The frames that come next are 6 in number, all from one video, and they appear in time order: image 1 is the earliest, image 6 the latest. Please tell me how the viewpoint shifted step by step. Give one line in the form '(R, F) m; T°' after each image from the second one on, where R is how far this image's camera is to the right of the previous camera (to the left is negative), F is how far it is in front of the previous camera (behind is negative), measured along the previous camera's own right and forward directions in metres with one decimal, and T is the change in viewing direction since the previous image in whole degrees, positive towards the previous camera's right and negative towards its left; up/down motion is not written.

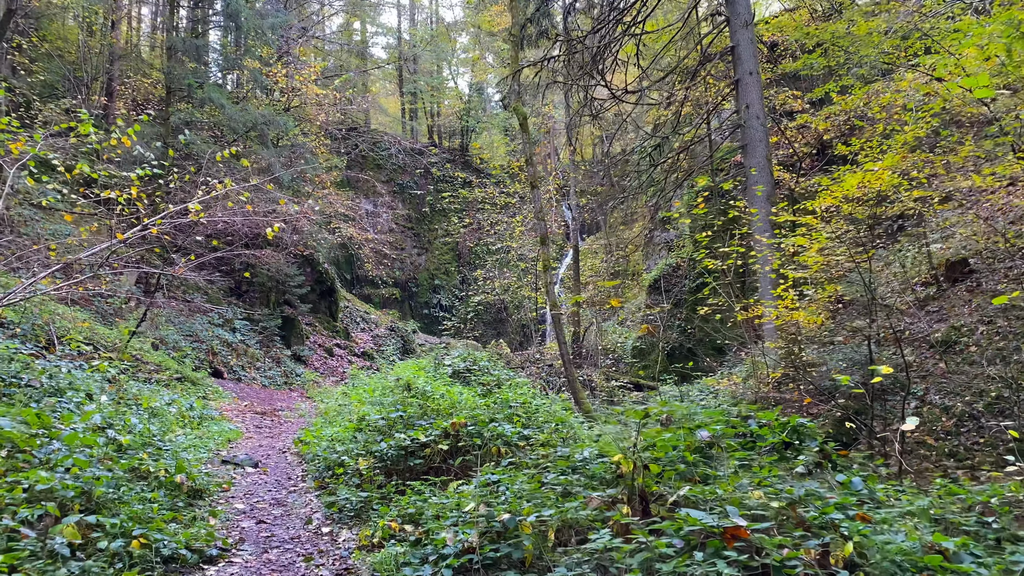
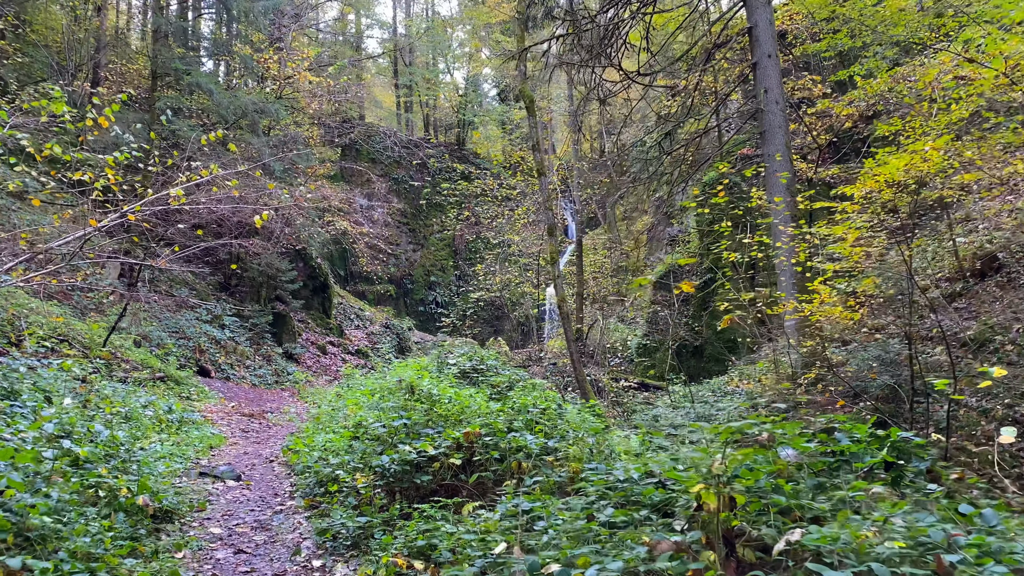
(-0.1, +0.5) m; 0°
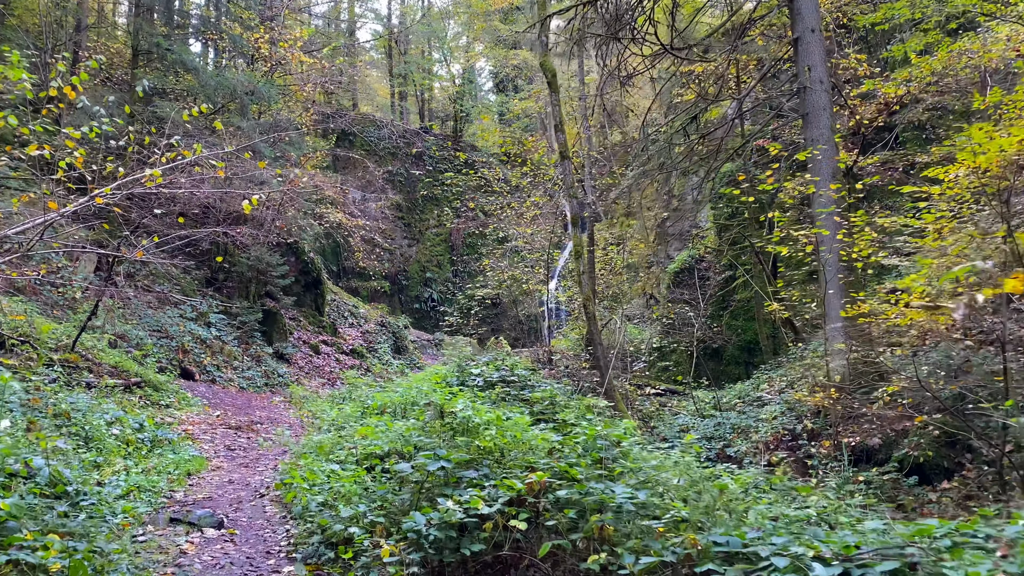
(-0.2, +0.8) m; +1°
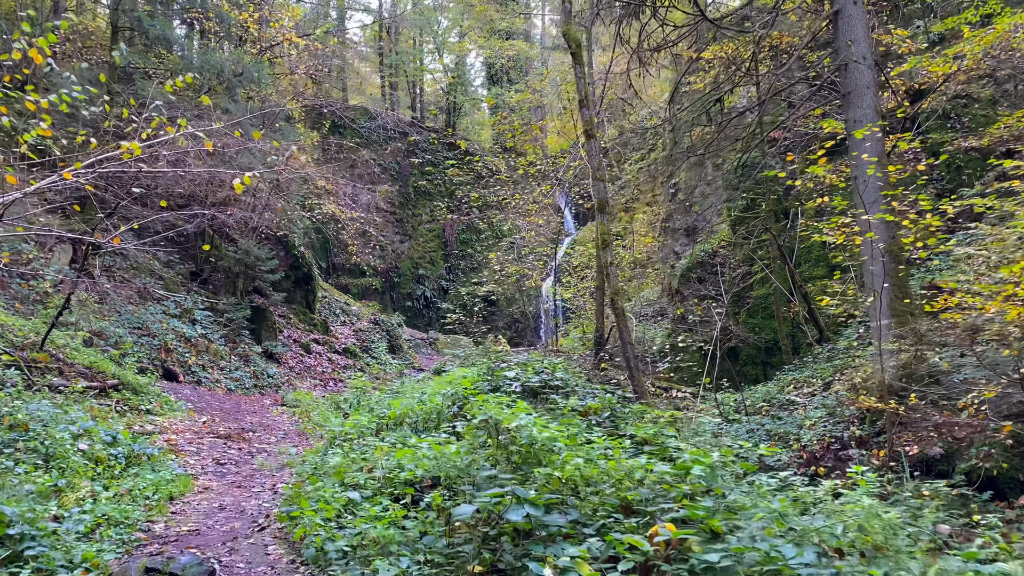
(-0.2, +0.7) m; +1°
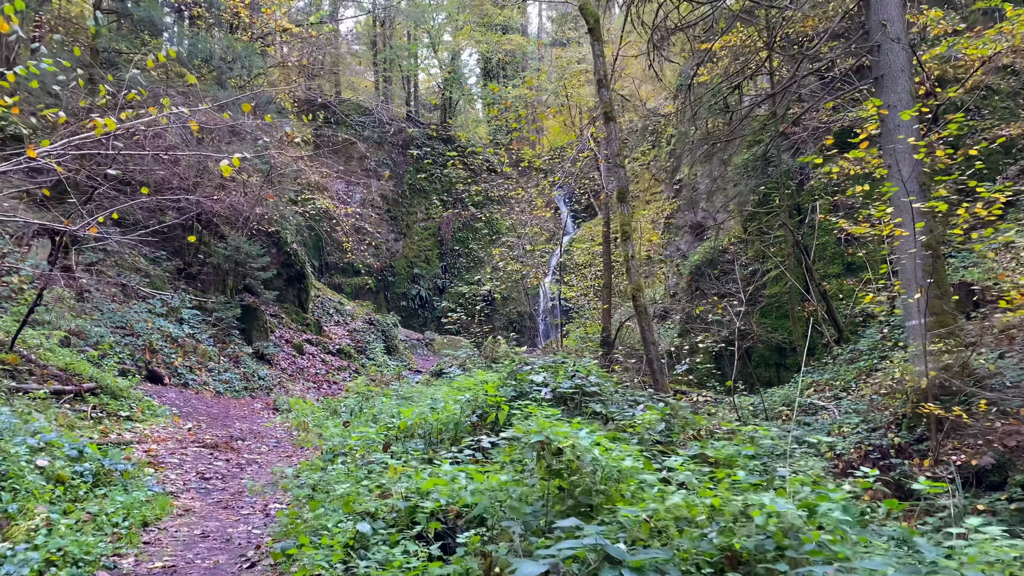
(-0.1, +0.5) m; +1°
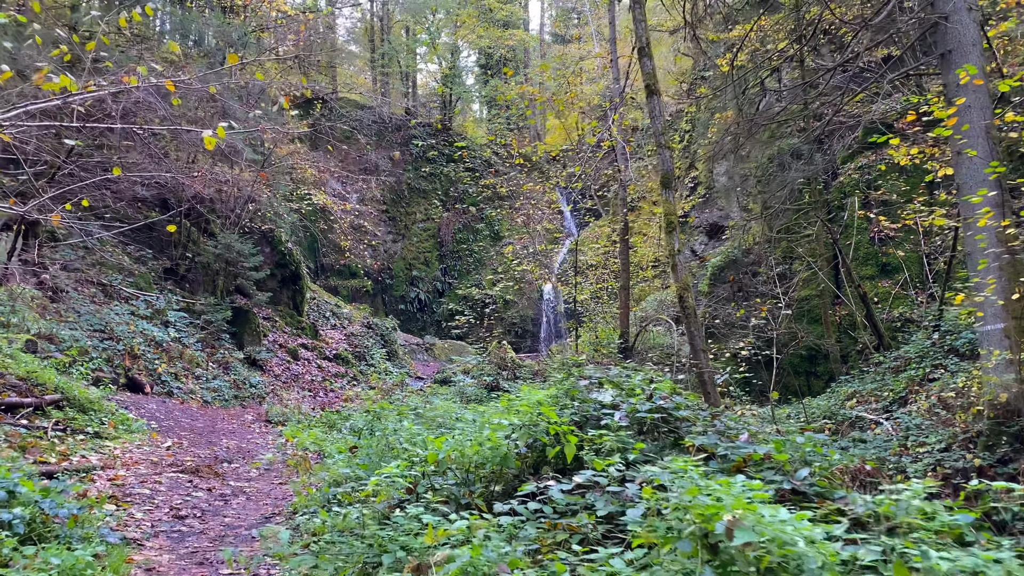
(-0.2, +0.8) m; 0°
